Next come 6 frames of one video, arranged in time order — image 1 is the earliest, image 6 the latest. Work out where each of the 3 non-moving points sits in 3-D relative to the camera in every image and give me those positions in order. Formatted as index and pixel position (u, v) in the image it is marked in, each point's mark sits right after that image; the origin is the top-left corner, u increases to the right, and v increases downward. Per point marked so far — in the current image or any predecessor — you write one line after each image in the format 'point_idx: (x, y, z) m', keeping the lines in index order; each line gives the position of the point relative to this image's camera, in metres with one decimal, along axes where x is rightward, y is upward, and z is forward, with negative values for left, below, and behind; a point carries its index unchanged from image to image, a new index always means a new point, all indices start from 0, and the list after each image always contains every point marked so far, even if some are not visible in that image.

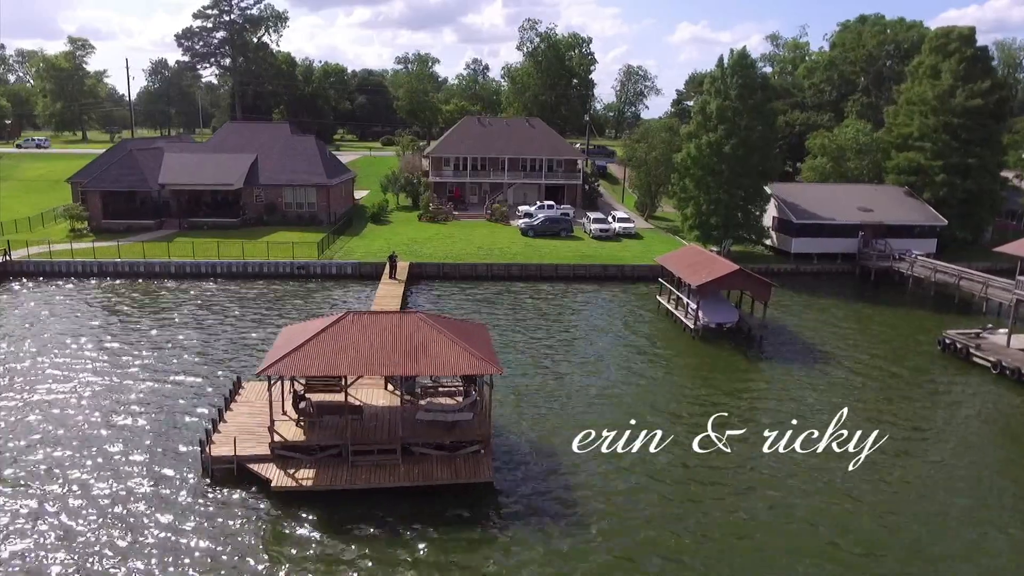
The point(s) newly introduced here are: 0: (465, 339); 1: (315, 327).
0: (-1.3, -1.4, +19.5) m
1: (-5.5, -1.1, +19.5) m
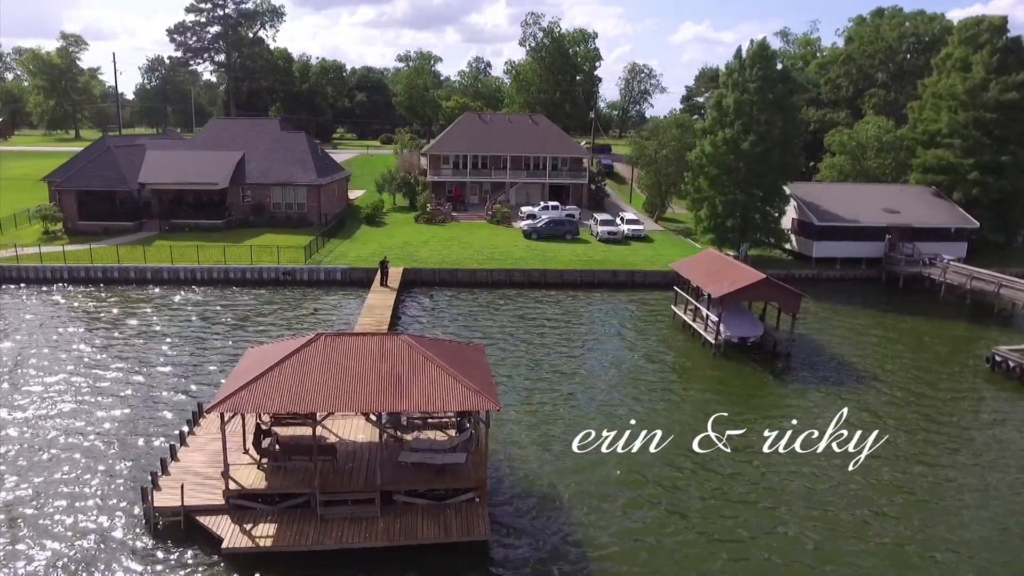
0: (-1.3, -1.9, +16.5) m
1: (-5.5, -1.5, +16.6) m
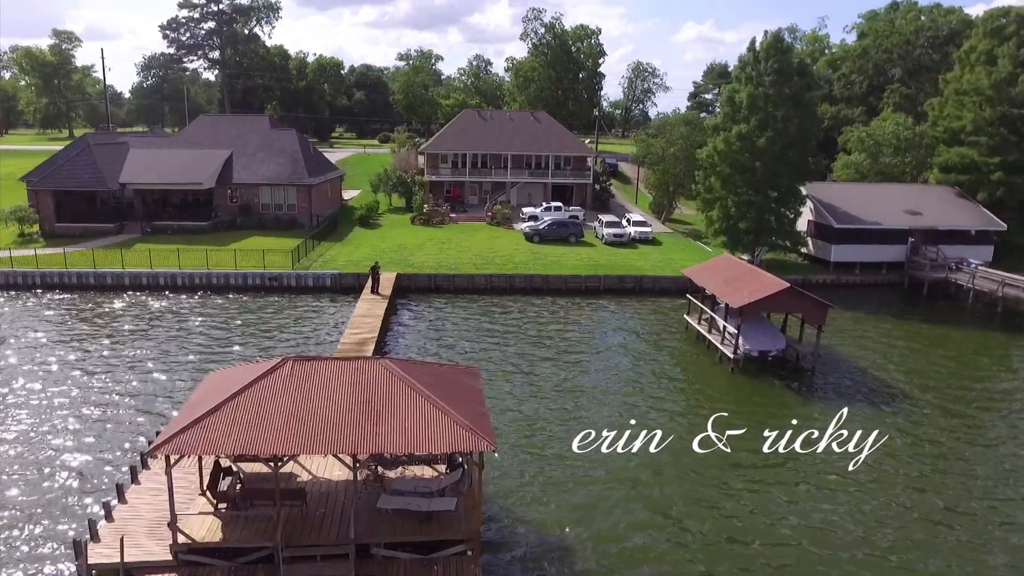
0: (-1.3, -2.2, +14.3) m
1: (-5.5, -1.8, +14.4) m
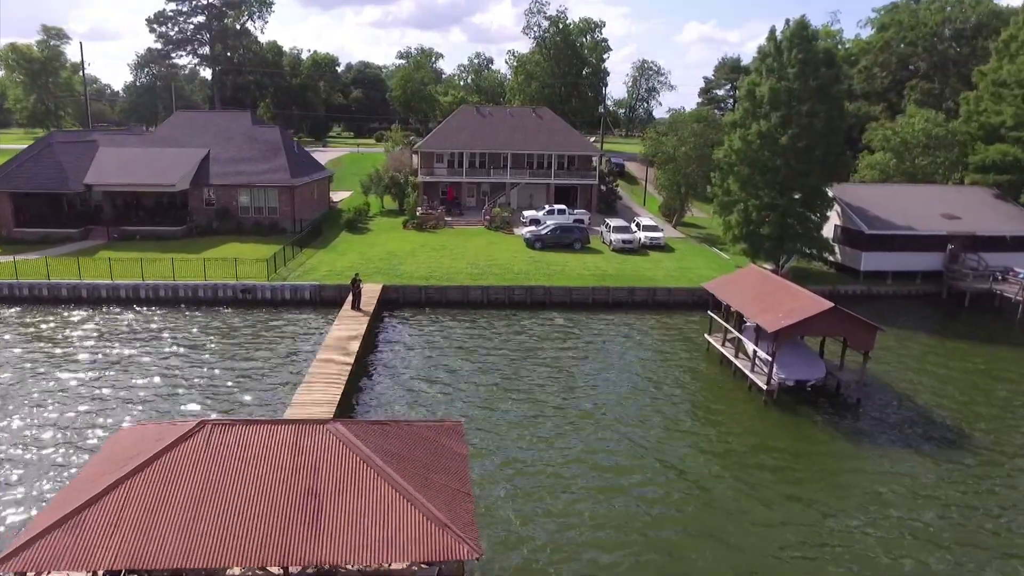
0: (-1.5, -2.8, +10.8) m
1: (-5.6, -2.4, +10.9) m
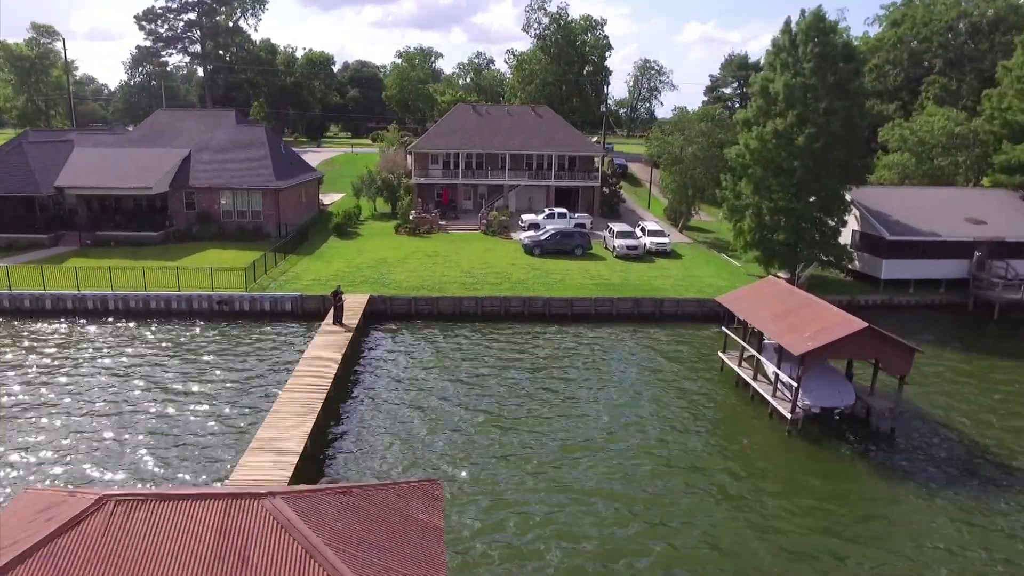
0: (-1.6, -3.3, +8.5) m
1: (-5.8, -2.9, +8.6) m
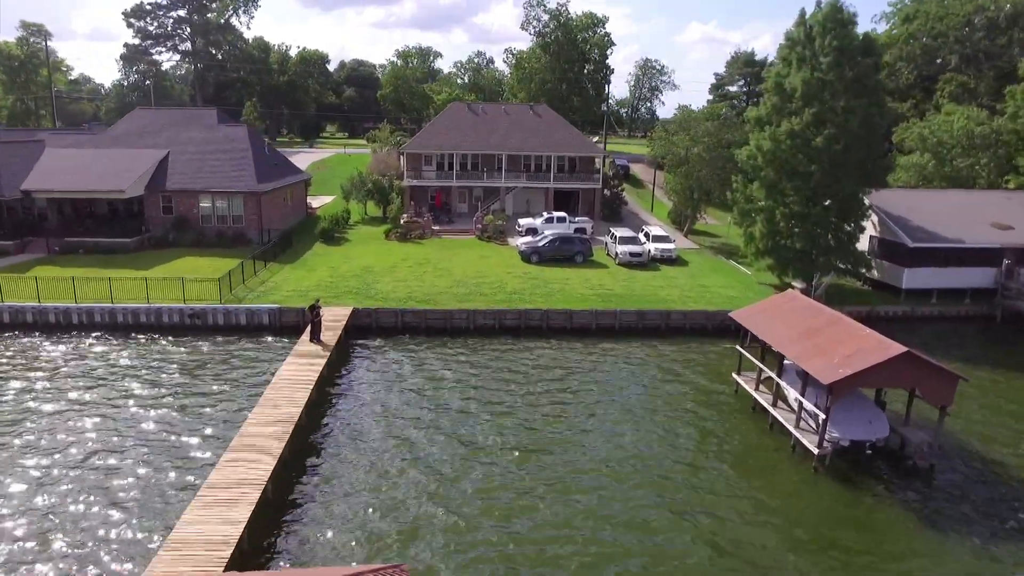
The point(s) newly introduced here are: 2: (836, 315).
0: (-1.9, -3.7, +6.3) m
1: (-6.0, -3.3, +6.4) m
2: (+9.1, -0.7, +20.0) m
